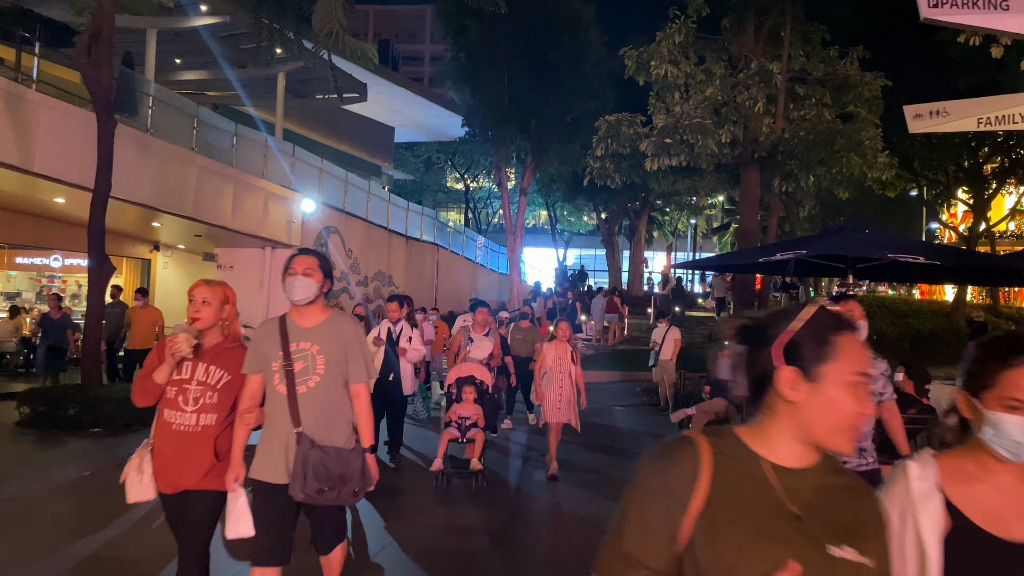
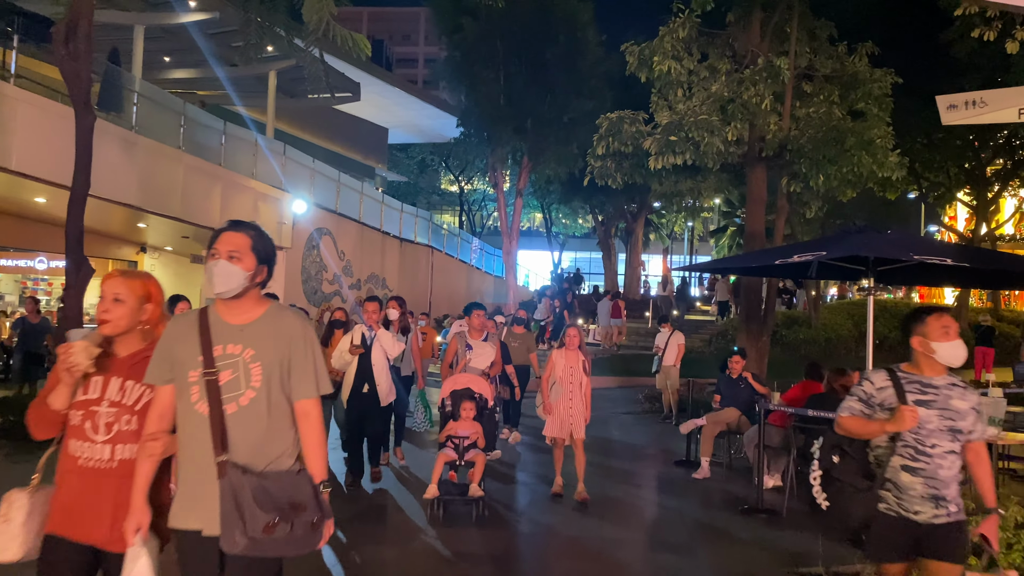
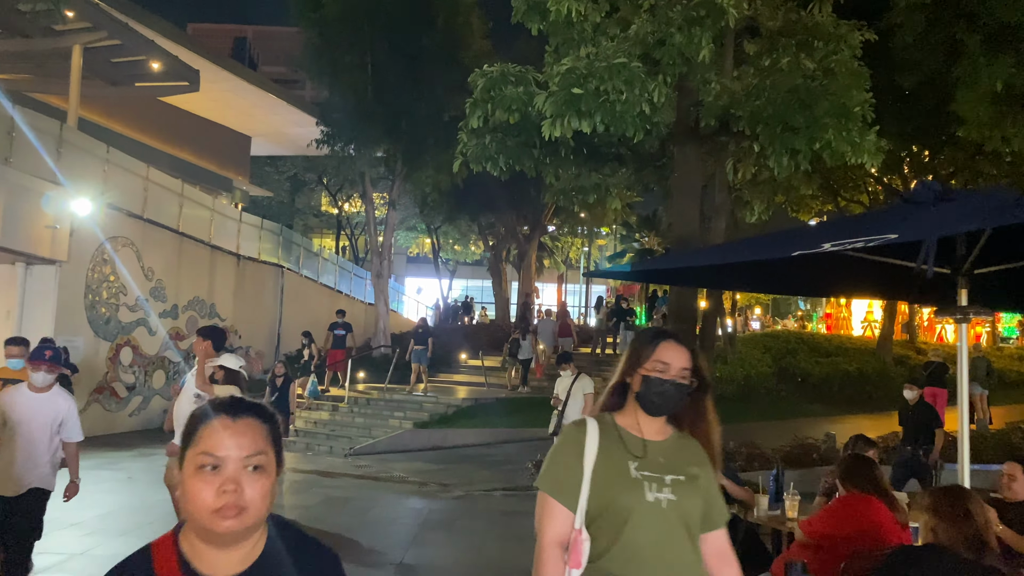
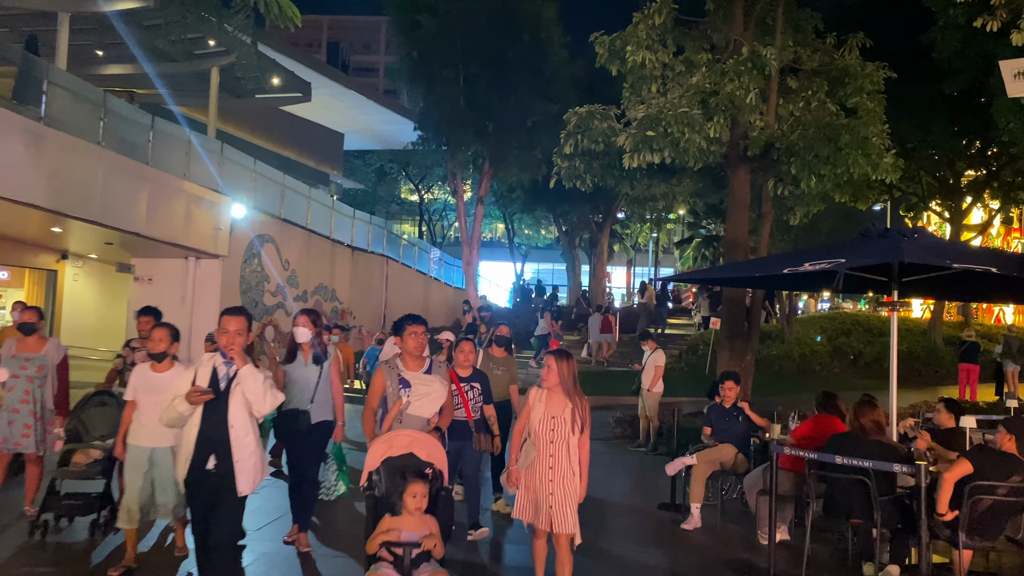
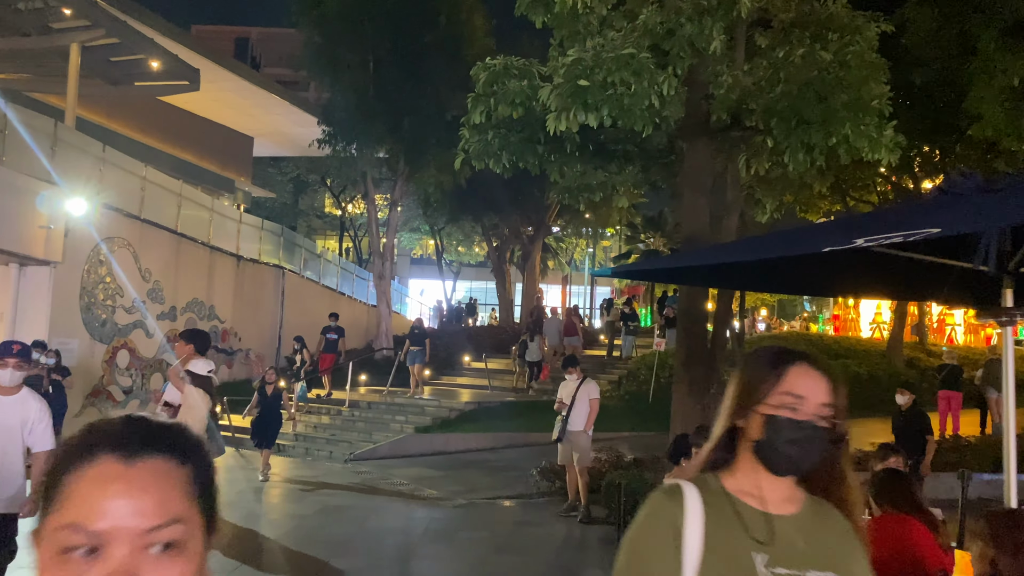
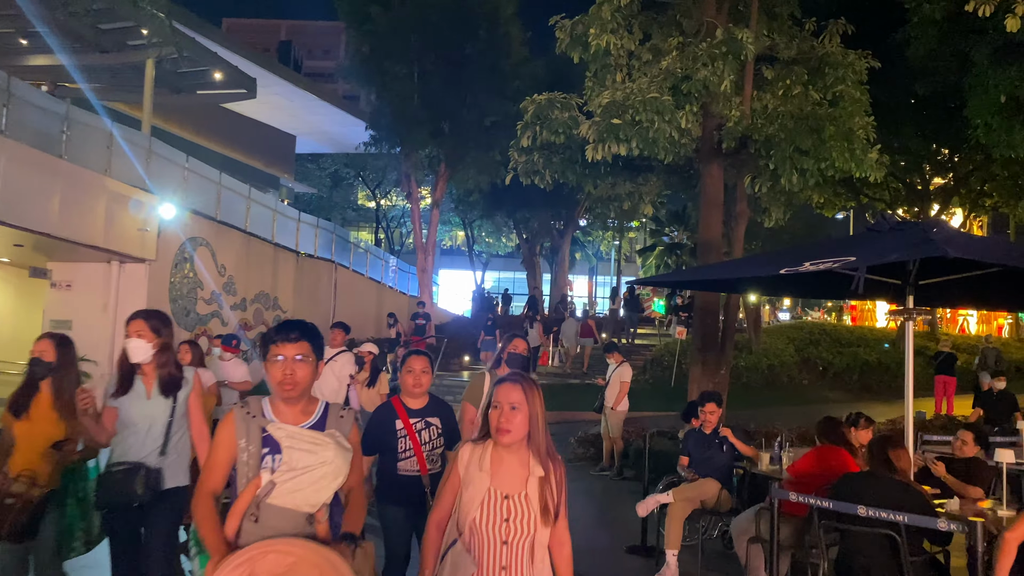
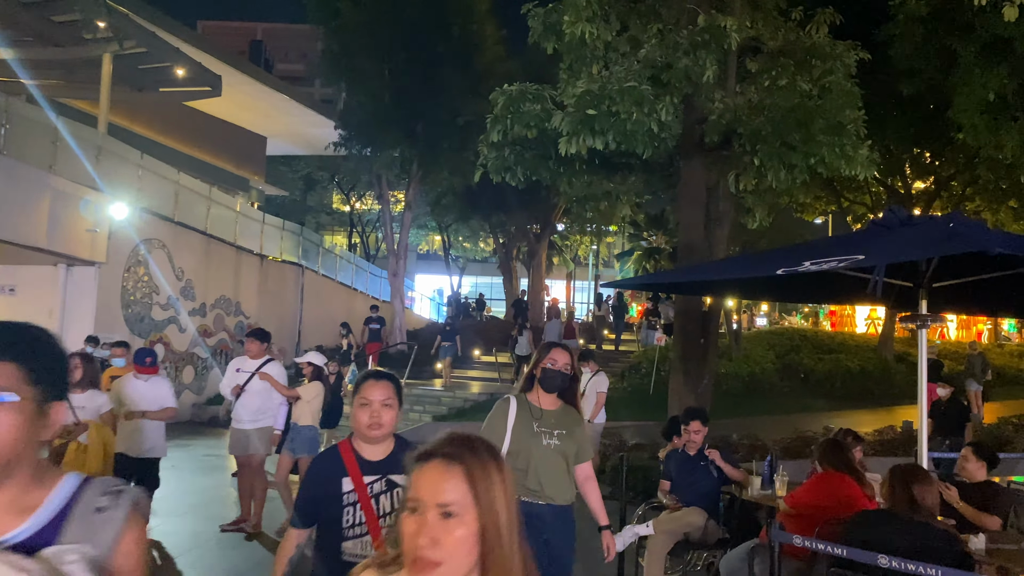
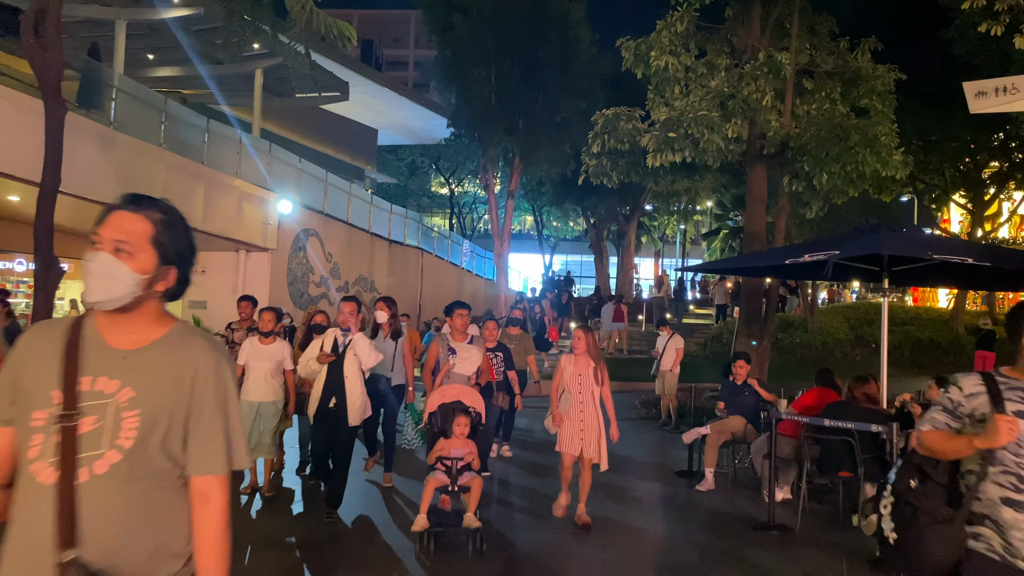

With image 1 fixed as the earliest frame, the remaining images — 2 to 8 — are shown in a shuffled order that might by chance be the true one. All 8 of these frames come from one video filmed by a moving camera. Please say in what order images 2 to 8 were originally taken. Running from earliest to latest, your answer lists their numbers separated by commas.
2, 8, 4, 6, 7, 3, 5
